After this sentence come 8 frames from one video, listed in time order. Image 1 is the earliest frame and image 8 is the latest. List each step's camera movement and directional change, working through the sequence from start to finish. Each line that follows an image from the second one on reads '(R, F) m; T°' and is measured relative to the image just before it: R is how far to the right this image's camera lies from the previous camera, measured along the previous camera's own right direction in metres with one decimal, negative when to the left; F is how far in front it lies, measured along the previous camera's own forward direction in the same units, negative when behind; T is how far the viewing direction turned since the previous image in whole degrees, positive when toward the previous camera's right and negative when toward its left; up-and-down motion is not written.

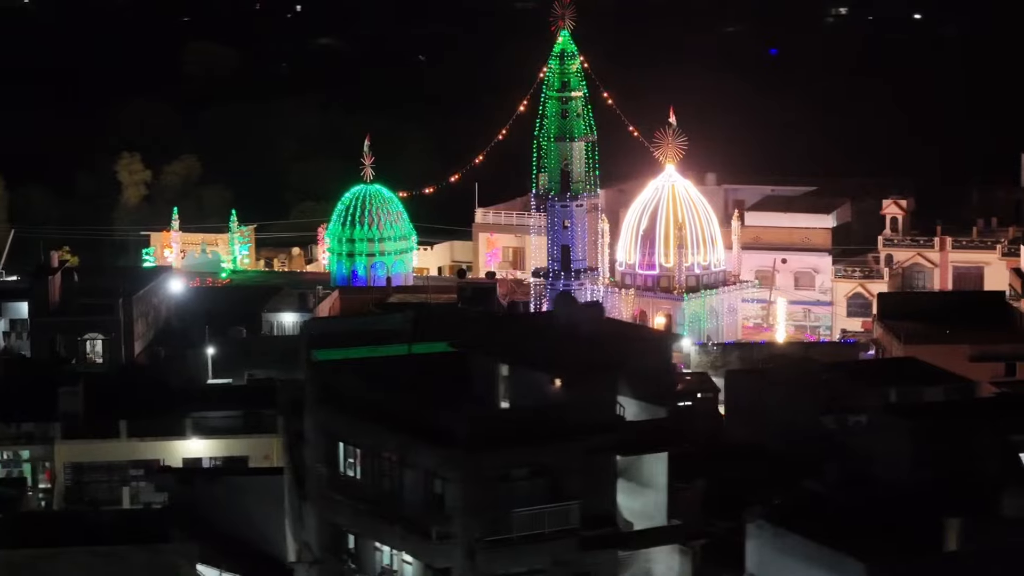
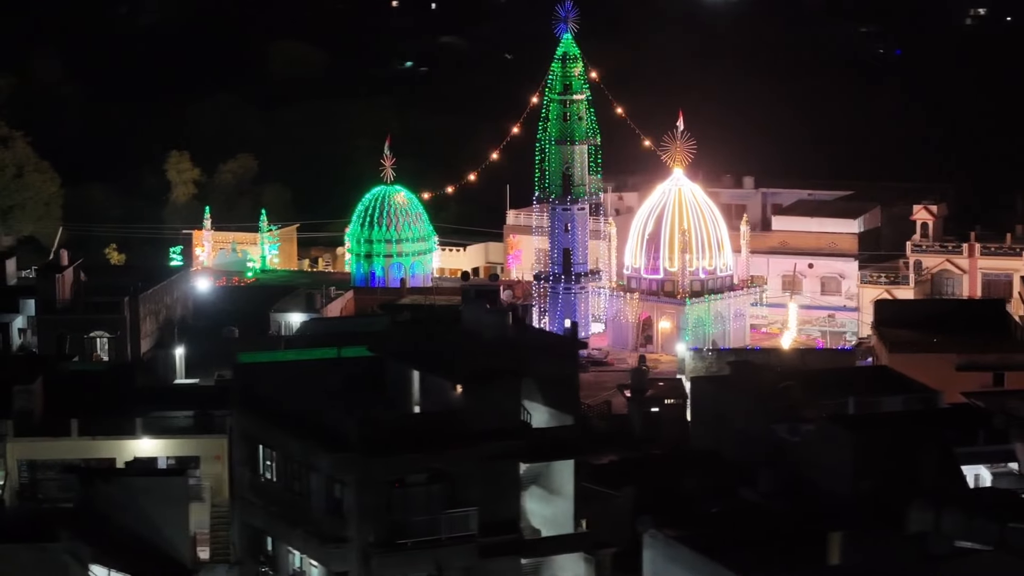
(+1.1, +0.1) m; -3°
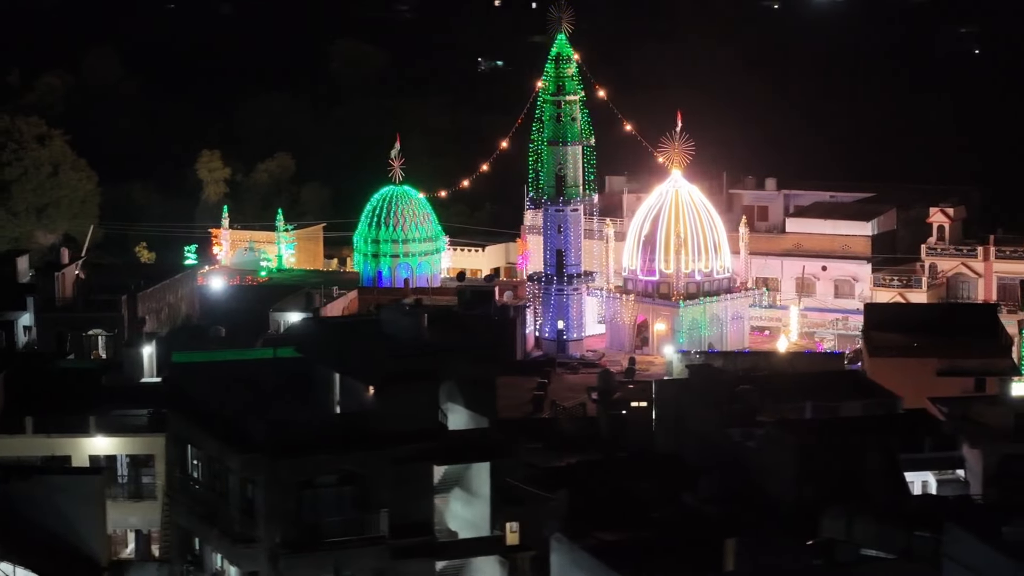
(+0.9, +0.1) m; -2°
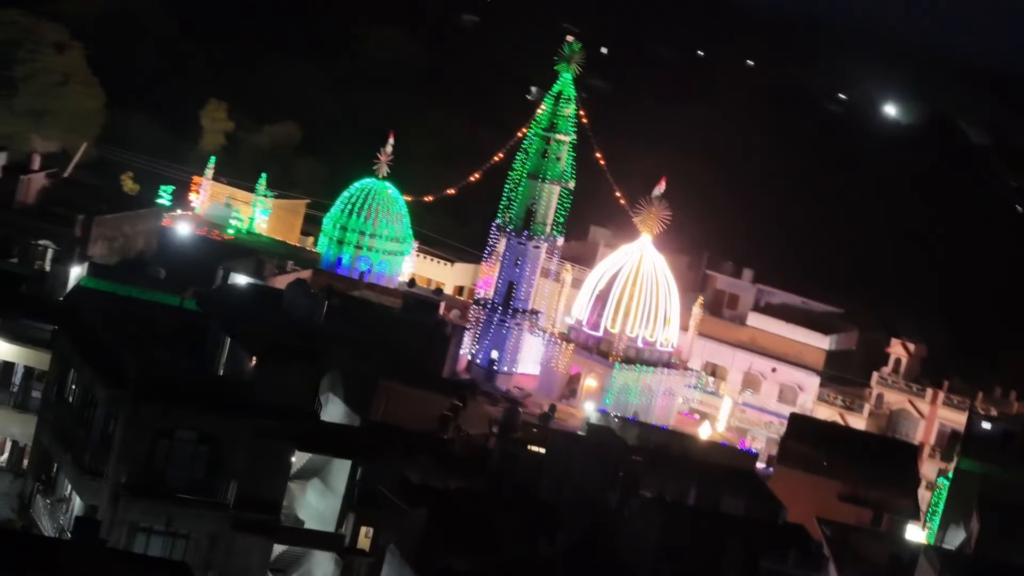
(+0.5, -0.1) m; +1°
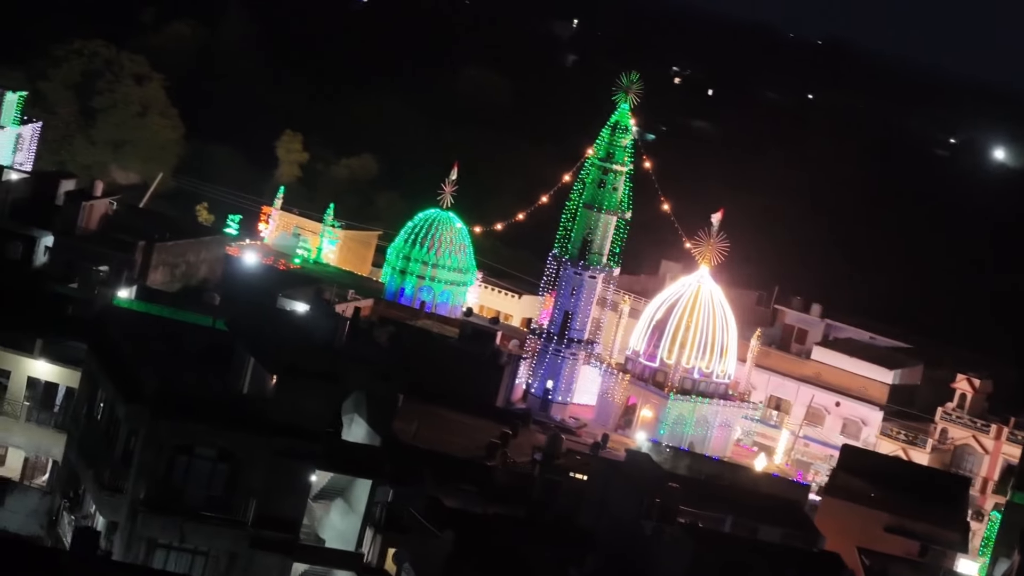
(+0.4, 0.0) m; -3°
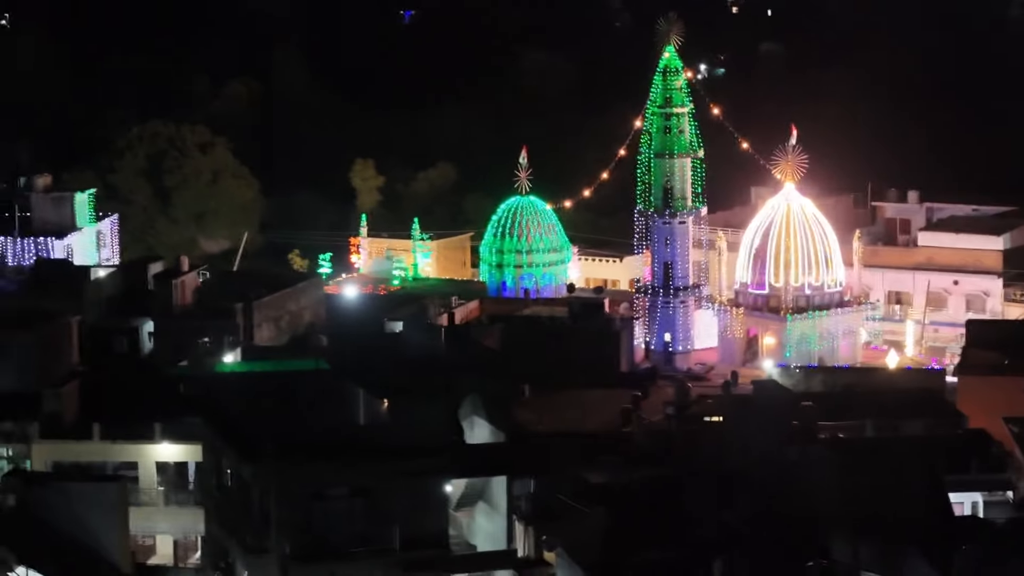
(+0.2, +0.1) m; -4°
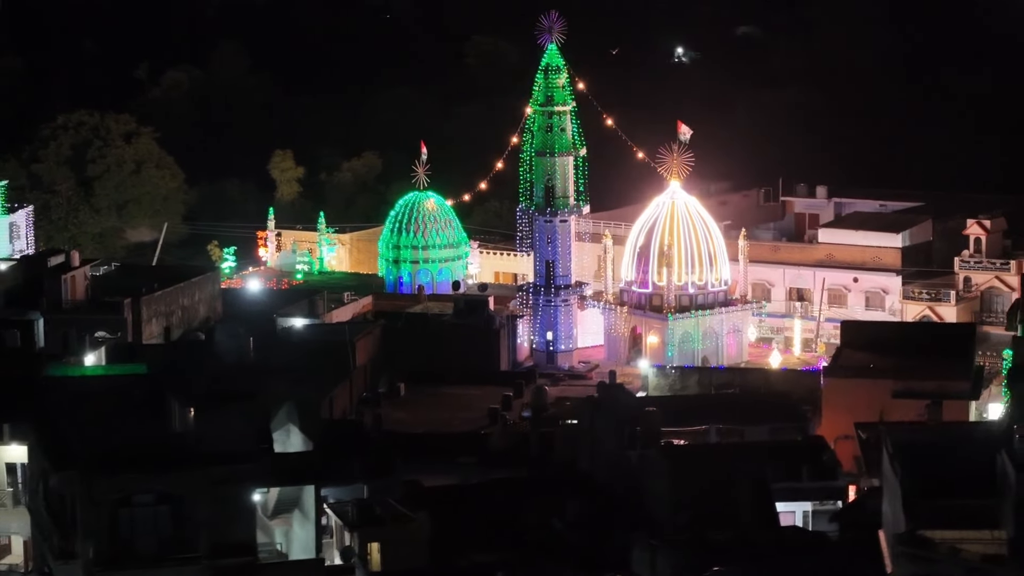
(+0.9, -0.1) m; +2°
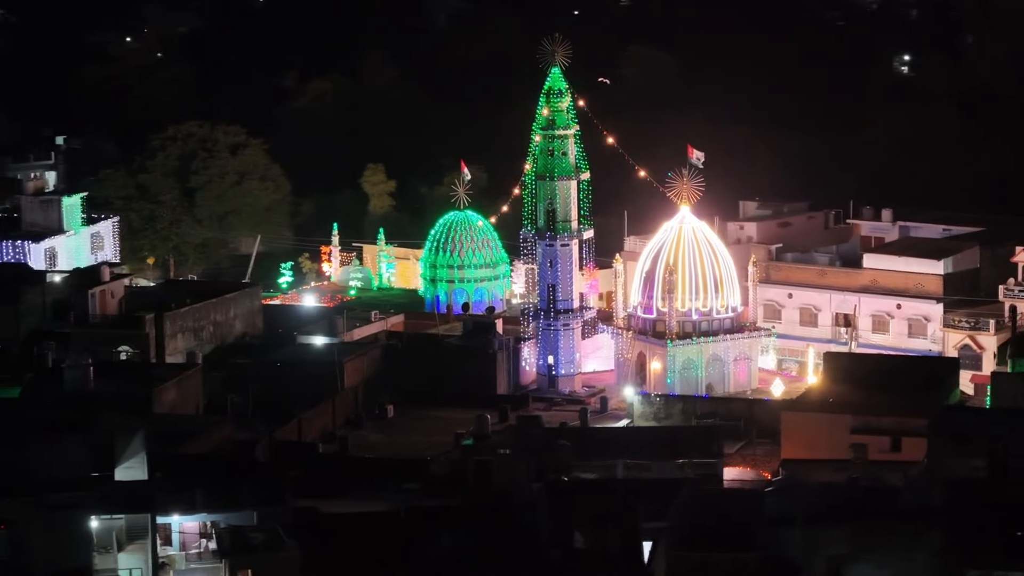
(+2.1, -0.1) m; -5°
